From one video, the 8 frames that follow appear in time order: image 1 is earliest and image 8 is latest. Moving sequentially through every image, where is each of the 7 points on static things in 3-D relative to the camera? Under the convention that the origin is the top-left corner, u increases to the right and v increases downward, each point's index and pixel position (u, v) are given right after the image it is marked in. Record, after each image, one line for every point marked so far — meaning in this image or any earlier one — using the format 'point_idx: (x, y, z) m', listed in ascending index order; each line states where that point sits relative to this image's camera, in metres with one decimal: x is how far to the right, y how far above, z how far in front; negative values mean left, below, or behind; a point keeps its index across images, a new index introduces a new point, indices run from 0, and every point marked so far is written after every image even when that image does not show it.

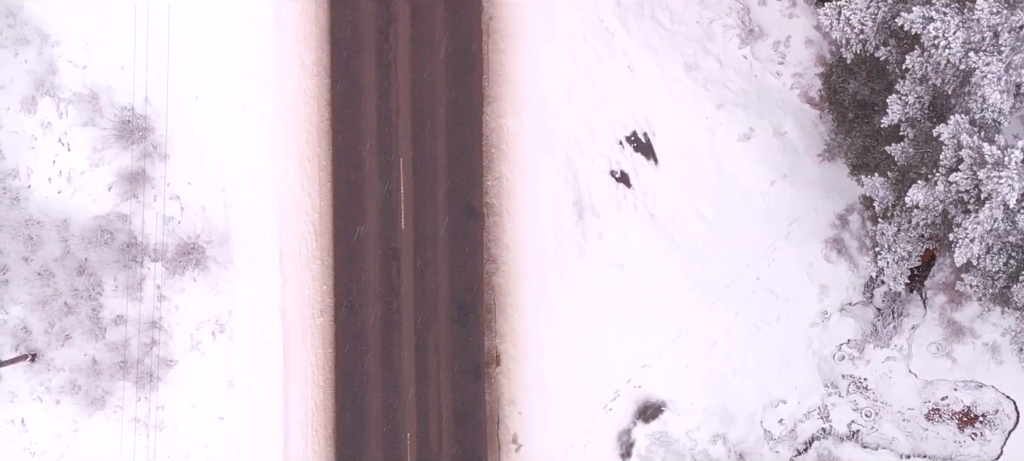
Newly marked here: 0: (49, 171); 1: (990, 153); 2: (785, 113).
0: (-10.5, +1.3, +15.7) m
1: (+7.1, +1.2, +10.3) m
2: (+6.1, +2.6, +15.5) m
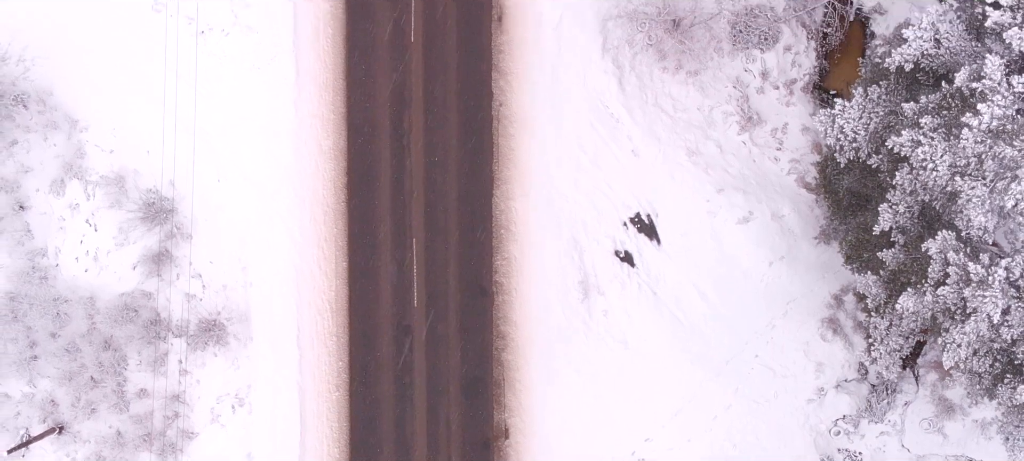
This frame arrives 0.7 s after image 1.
0: (-10.3, -0.5, +16.4) m
1: (+7.3, -0.7, +11.0) m
2: (+6.3, +0.8, +16.2) m
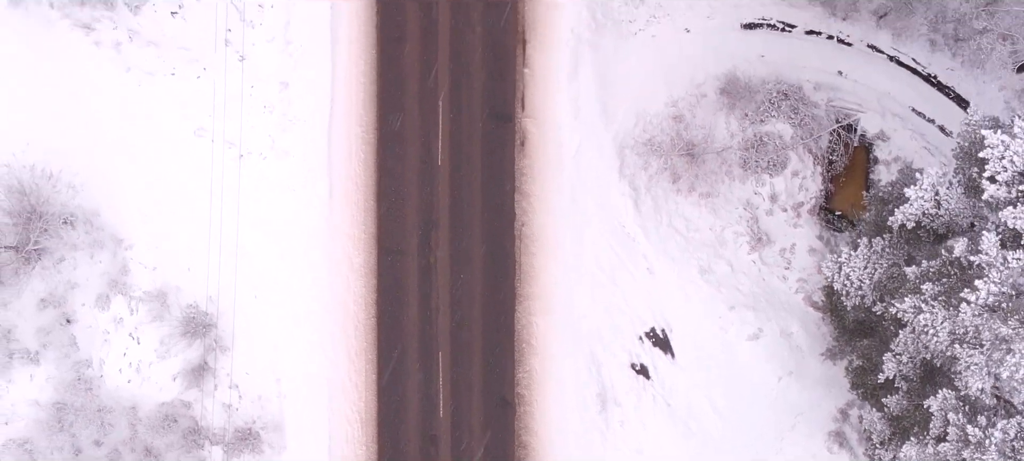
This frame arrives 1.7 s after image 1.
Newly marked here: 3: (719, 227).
0: (-9.8, -3.3, +17.2) m
1: (+7.8, -3.5, +11.8) m
2: (+6.9, -2.1, +17.1) m
3: (+5.2, +0.1, +17.3) m
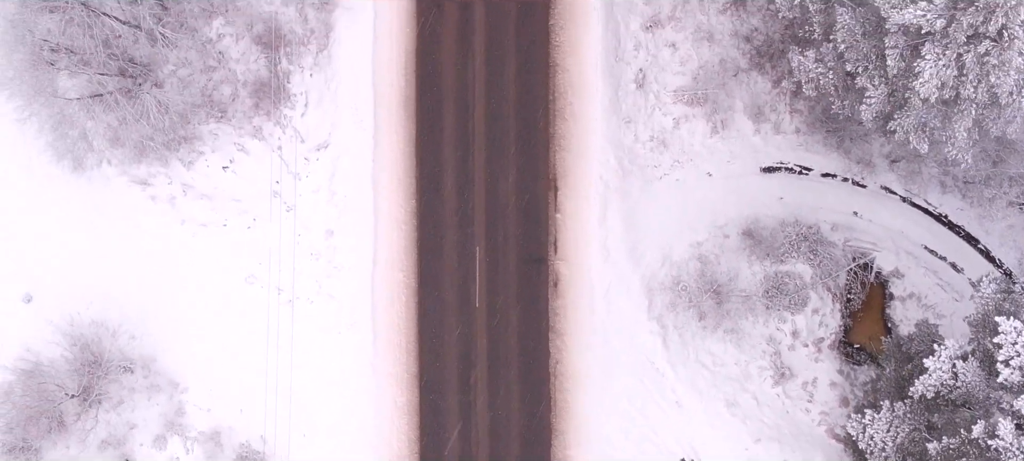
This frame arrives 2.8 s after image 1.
0: (-8.8, -7.0, +18.2) m
1: (+8.8, -6.9, +12.7) m
2: (+7.8, -5.6, +17.9) m
3: (+6.1, -3.4, +18.2) m
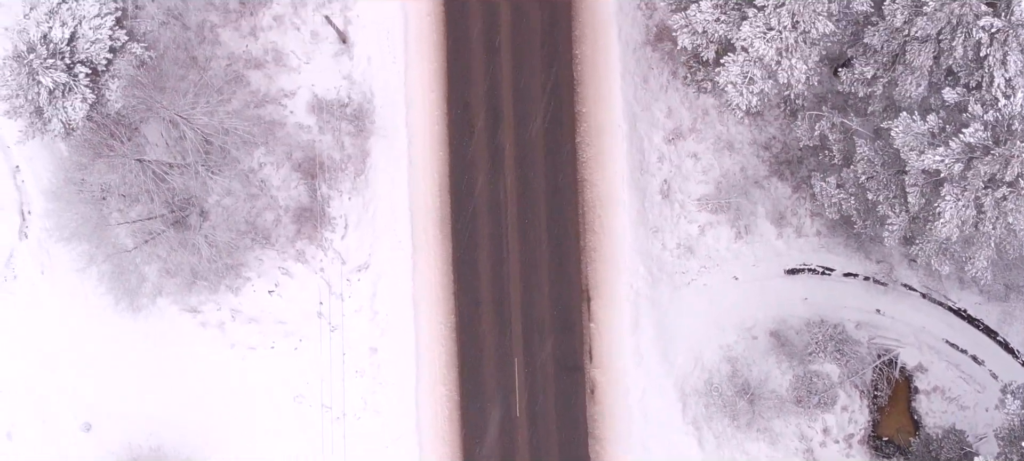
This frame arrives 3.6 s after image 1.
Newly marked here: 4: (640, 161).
0: (-7.5, -10.4, +18.8) m
1: (+10.0, -9.5, +13.3) m
2: (+9.0, -8.3, +18.6) m
3: (+7.2, -6.2, +18.9) m
4: (+3.6, +1.9, +19.3) m
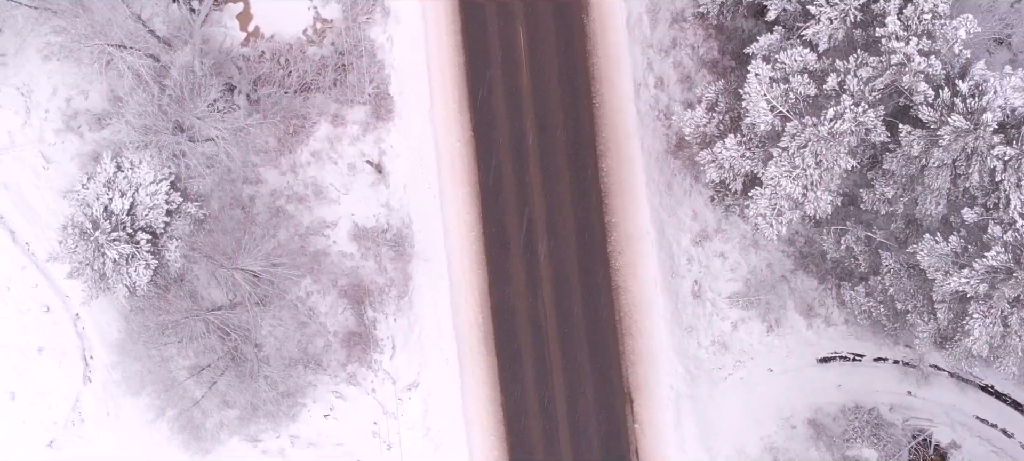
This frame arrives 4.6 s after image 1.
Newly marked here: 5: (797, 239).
0: (-5.5, -14.1, +19.6) m
1: (+11.9, -11.8, +14.0) m
2: (+10.8, -10.8, +19.3) m
3: (+8.8, -8.9, +19.7) m
4: (+4.6, -1.0, +20.2) m
5: (+8.1, -0.3, +19.8) m
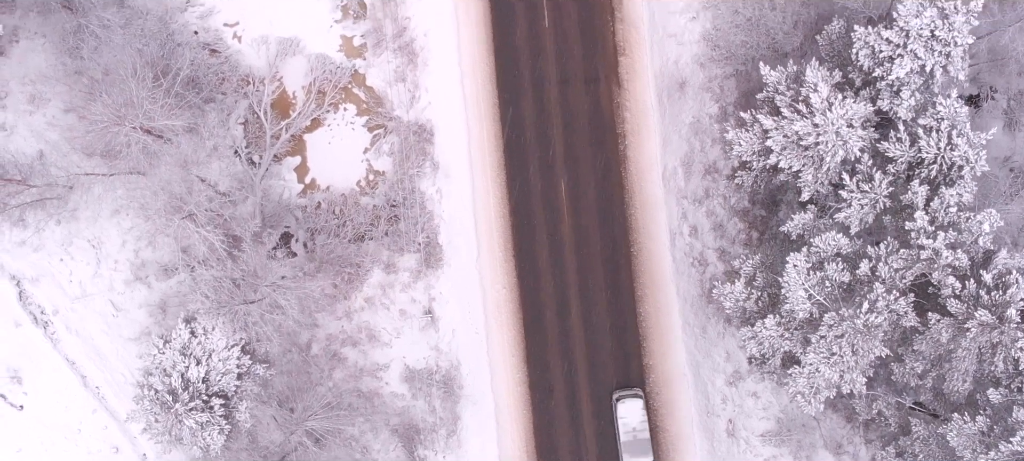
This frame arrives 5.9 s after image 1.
0: (-4.2, -18.4, +20.5) m
1: (+13.2, -16.0, +14.9) m
2: (+12.1, -15.1, +20.2) m
3: (+10.2, -13.2, +20.6) m
4: (+5.9, -5.3, +21.2) m
5: (+9.5, -4.6, +20.9) m
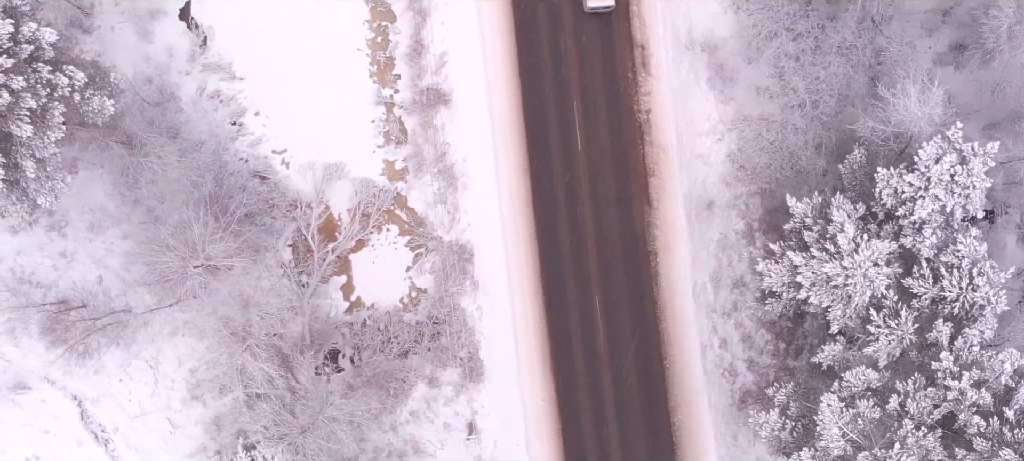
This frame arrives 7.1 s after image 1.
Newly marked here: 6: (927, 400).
0: (-2.7, -22.2, +21.2) m
1: (+14.6, -19.4, +15.6) m
2: (+13.6, -18.5, +20.9) m
3: (+11.6, -16.7, +21.4) m
4: (+7.2, -8.9, +22.1) m
5: (+10.7, -8.1, +21.8) m
6: (+10.3, -4.2, +17.3) m
